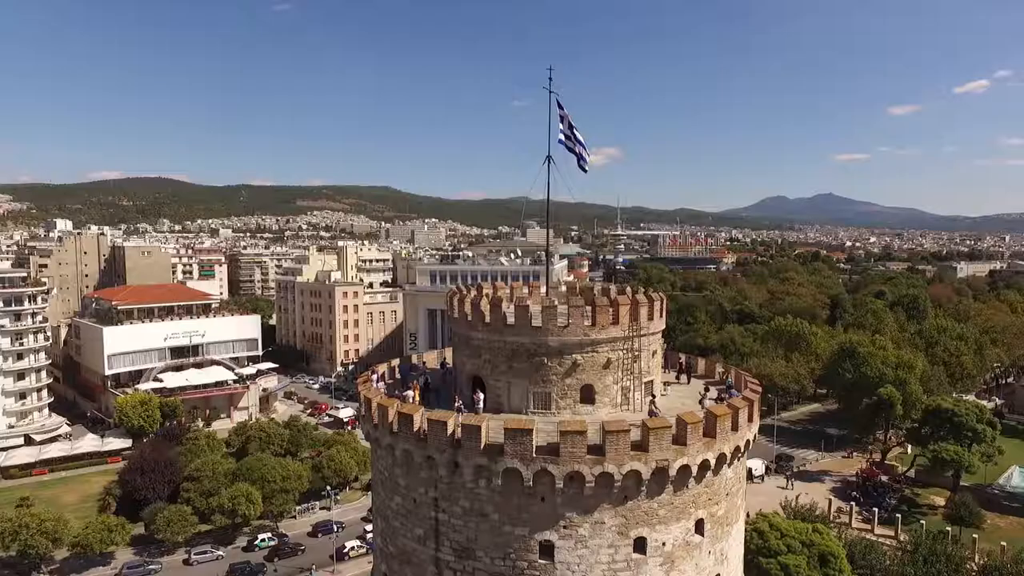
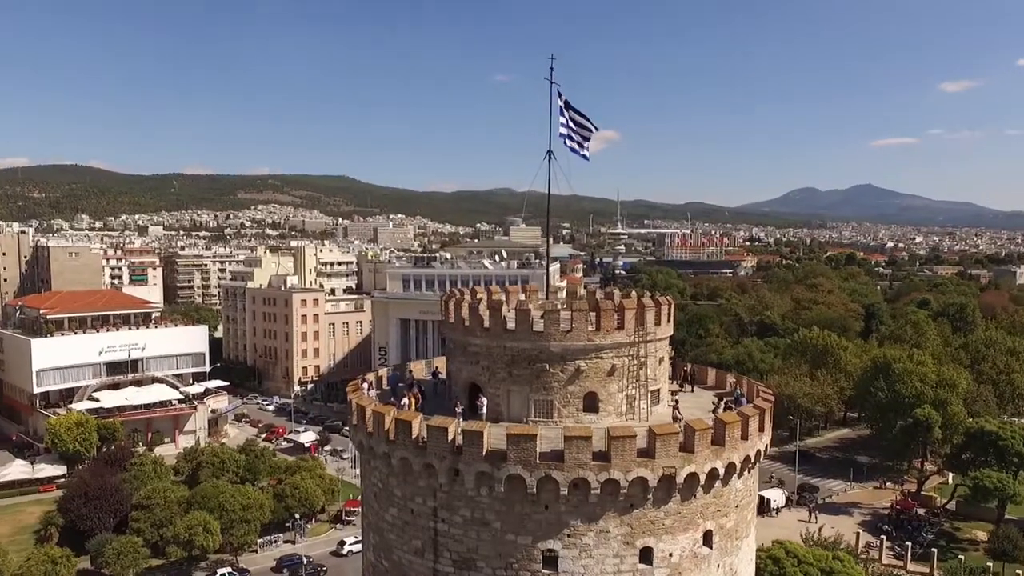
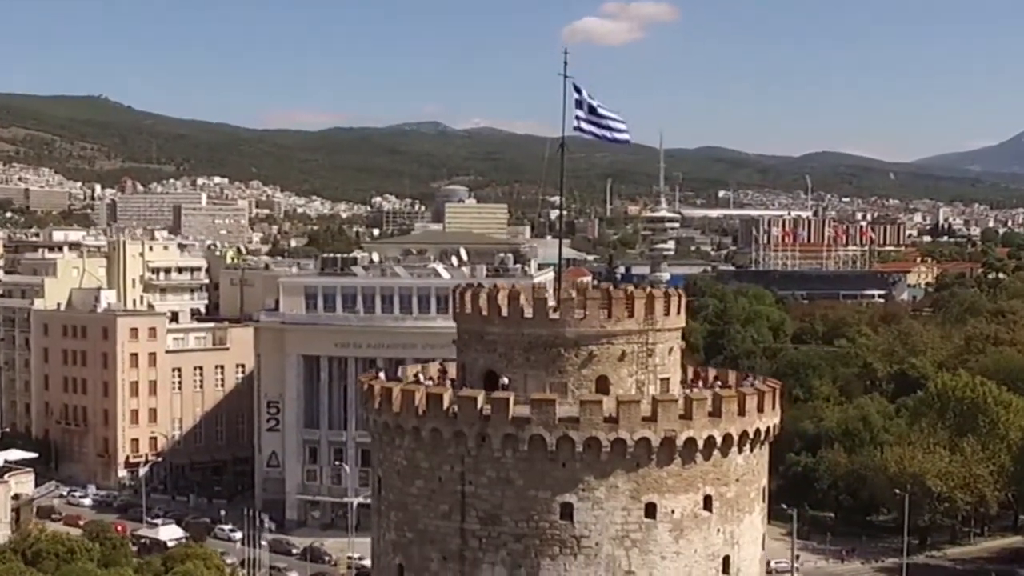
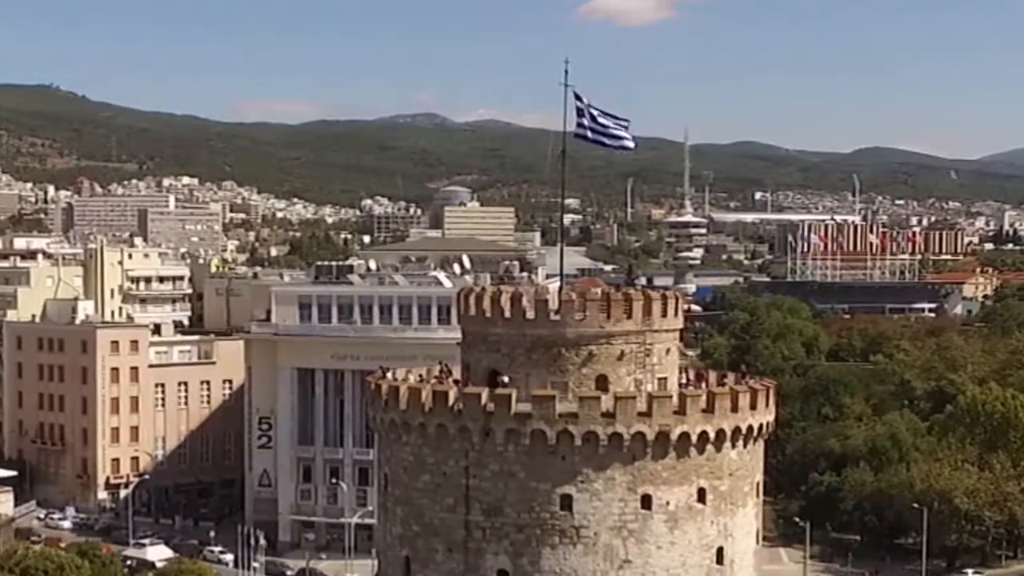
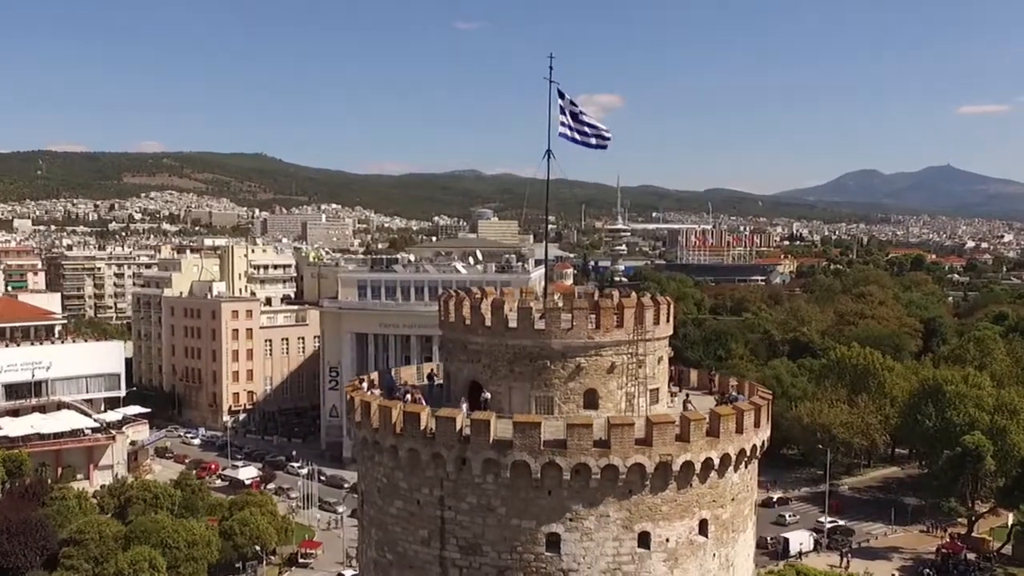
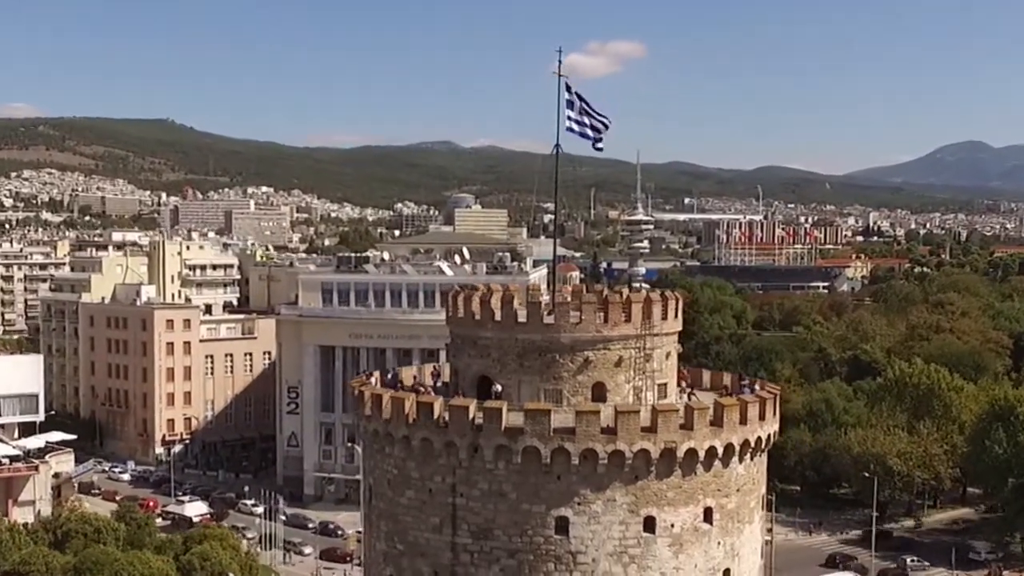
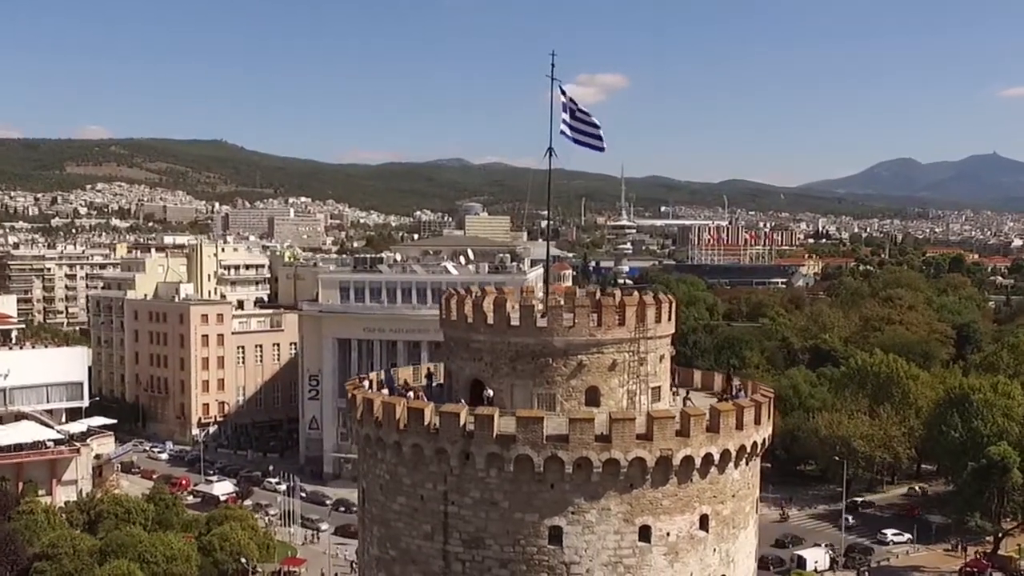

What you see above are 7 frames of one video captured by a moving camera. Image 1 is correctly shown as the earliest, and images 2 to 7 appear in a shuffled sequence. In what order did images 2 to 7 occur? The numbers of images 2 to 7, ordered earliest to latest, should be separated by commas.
2, 5, 7, 6, 3, 4
